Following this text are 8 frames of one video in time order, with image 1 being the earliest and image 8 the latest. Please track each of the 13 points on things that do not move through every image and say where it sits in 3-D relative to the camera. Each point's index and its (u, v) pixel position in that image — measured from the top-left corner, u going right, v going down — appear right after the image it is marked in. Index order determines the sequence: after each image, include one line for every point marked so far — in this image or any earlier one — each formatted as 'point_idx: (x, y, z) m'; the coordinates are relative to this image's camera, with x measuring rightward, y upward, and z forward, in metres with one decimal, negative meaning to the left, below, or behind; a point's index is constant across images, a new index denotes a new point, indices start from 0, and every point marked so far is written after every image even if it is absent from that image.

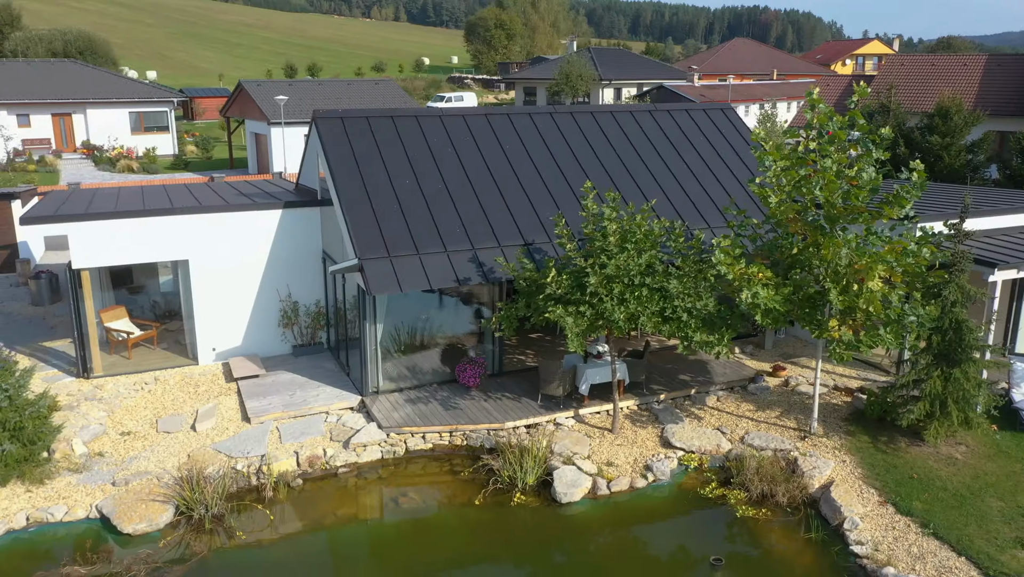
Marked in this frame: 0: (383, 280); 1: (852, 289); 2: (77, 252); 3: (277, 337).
0: (-2.0, +0.1, +12.0) m
1: (+5.0, 0.0, +11.0) m
2: (-7.7, +0.6, +13.4) m
3: (-4.7, -1.0, +15.2) m
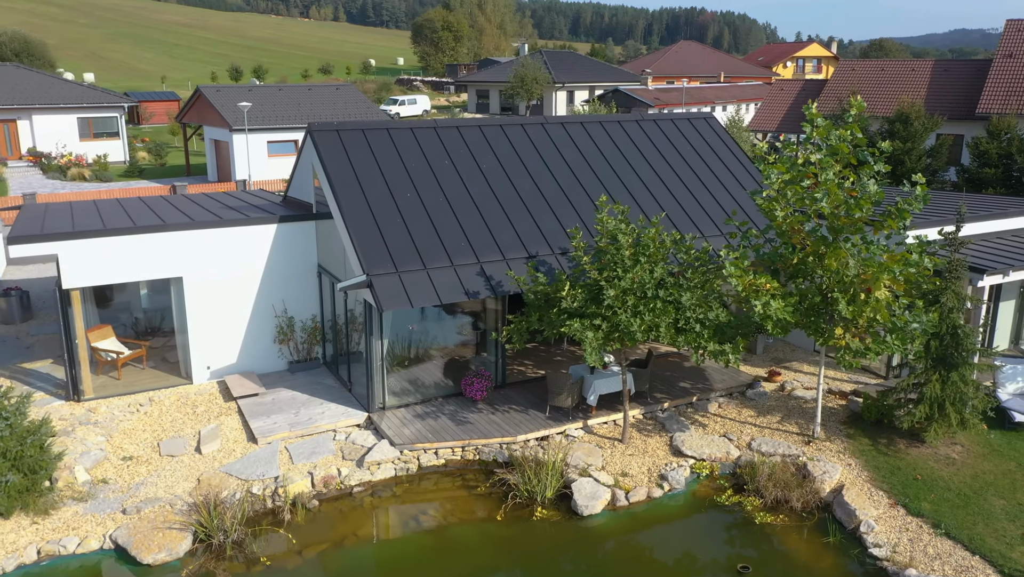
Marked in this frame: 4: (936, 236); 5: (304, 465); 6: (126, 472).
0: (-1.8, -0.1, +11.9) m
1: (+5.3, -0.1, +11.3) m
2: (-7.6, +0.3, +12.9) m
3: (-4.7, -1.3, +15.0) m
4: (+7.9, +0.9, +14.0) m
5: (-3.1, -2.7, +11.6) m
6: (-5.8, -2.8, +11.4) m
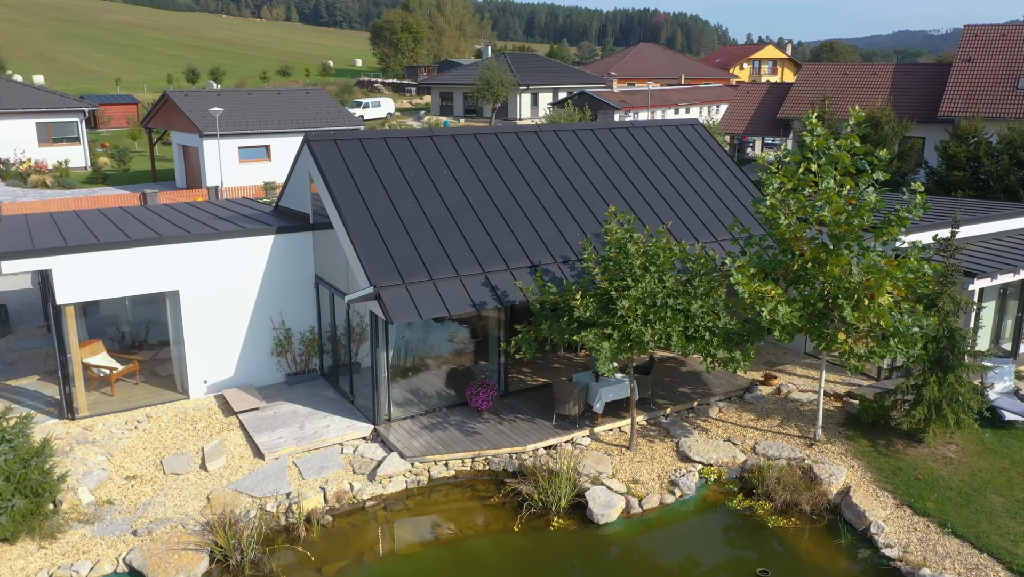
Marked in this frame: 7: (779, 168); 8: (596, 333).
0: (-1.7, -0.3, +11.9) m
1: (+5.4, -0.2, +11.6) m
2: (-7.5, 0.0, +12.6) m
3: (-4.7, -1.5, +14.7) m
4: (+8.0, +0.9, +14.4) m
5: (-3.0, -2.9, +11.4) m
6: (-5.6, -3.0, +11.1) m
7: (+4.5, +2.0, +12.7) m
8: (+1.3, -0.7, +11.3) m
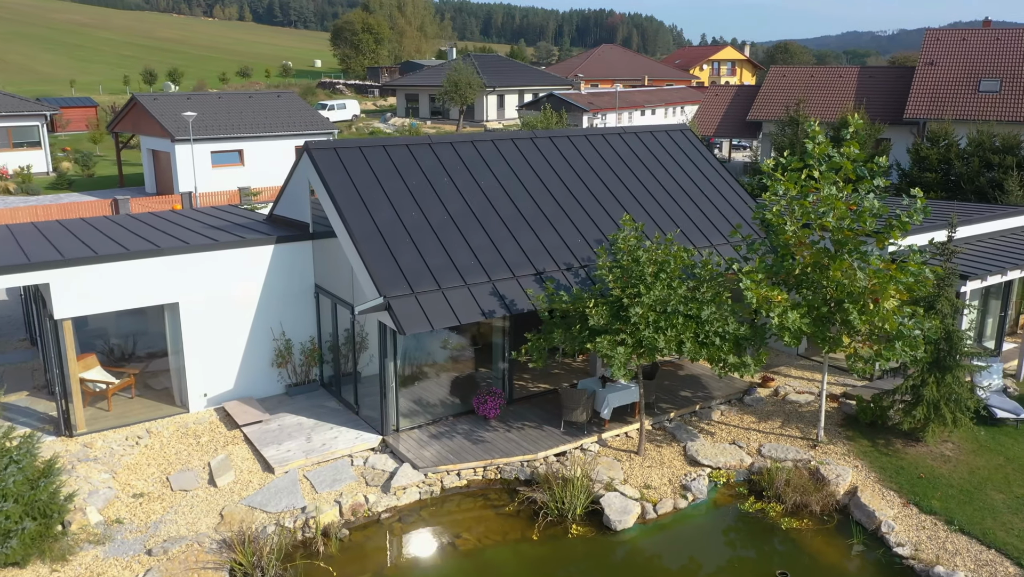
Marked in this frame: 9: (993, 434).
0: (-1.5, -0.5, +11.8) m
1: (+5.6, -0.3, +11.9) m
2: (-7.3, -0.2, +12.3) m
3: (-4.6, -1.7, +14.6) m
4: (+8.0, +0.8, +14.8) m
5: (-2.7, -3.1, +11.3) m
6: (-5.3, -3.2, +10.9) m
7: (+4.6, +1.9, +12.9) m
8: (+1.5, -0.8, +11.4) m
9: (+8.7, -2.6, +13.7) m
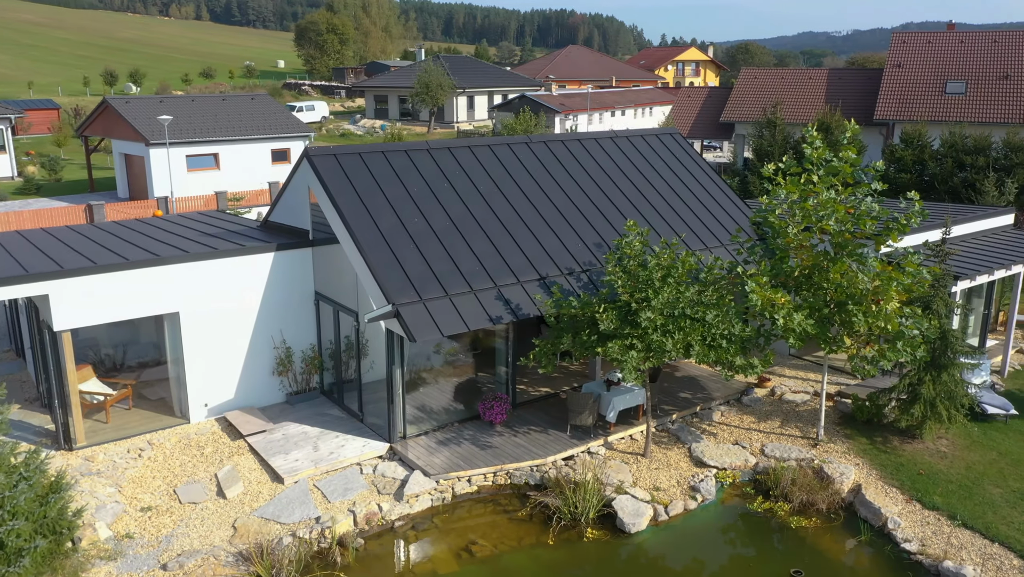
0: (-1.4, -0.6, +11.8) m
1: (+5.7, -0.3, +12.1) m
2: (-7.2, -0.4, +12.0) m
3: (-4.6, -1.8, +14.4) m
4: (+8.0, +0.8, +15.1) m
5: (-2.5, -3.2, +11.2) m
6: (-5.1, -3.3, +10.7) m
7: (+4.7, +1.9, +13.1) m
8: (+1.6, -0.8, +11.5) m
9: (+8.8, -2.6, +14.1) m
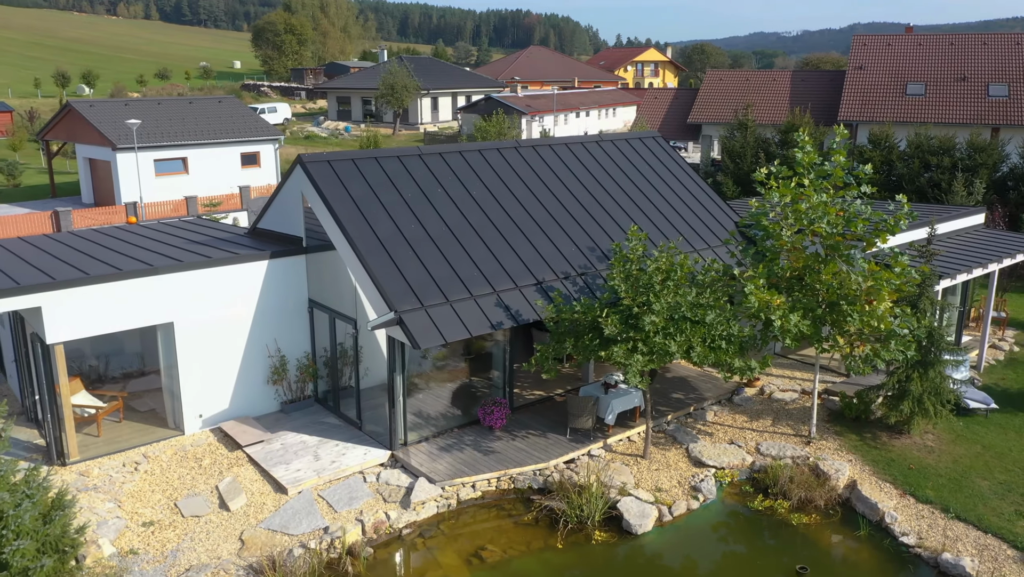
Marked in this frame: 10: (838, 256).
0: (-1.3, -0.7, +11.8) m
1: (+5.8, -0.3, +12.5) m
2: (-7.2, -0.5, +11.7) m
3: (-4.6, -2.0, +14.3) m
4: (+7.9, +0.9, +15.6) m
5: (-2.4, -3.3, +11.2) m
6: (-5.0, -3.5, +10.6) m
7: (+4.6, +1.9, +13.4) m
8: (+1.7, -0.9, +11.6) m
9: (+8.7, -2.6, +14.5) m
10: (+5.4, +0.5, +12.7) m
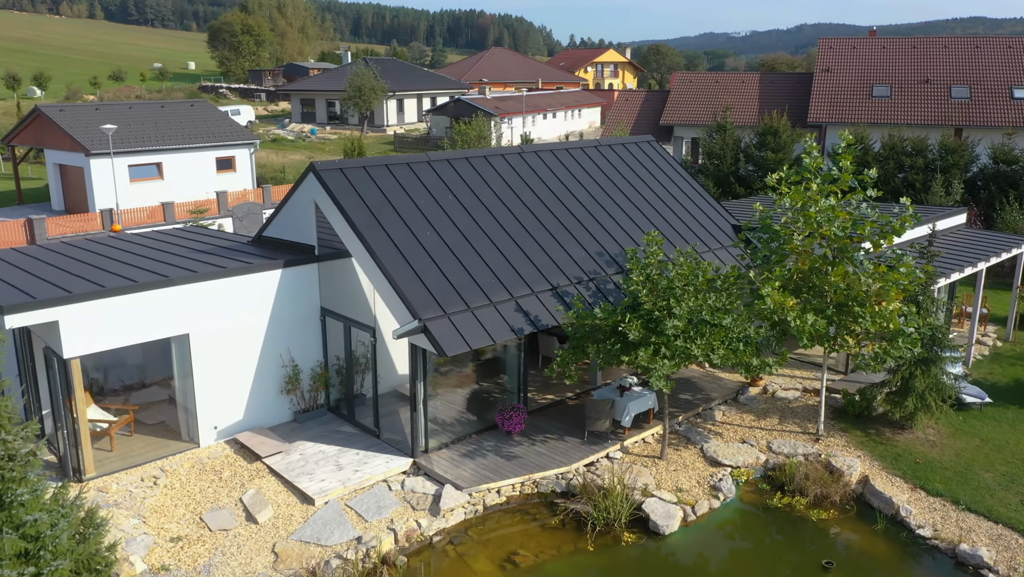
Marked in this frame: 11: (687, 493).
0: (-1.0, -0.8, +11.8) m
1: (+6.1, -0.4, +12.9) m
2: (-6.8, -0.8, +11.5) m
3: (-4.3, -2.2, +14.2) m
4: (+8.0, +0.9, +16.0) m
5: (-2.0, -3.4, +11.2) m
6: (-4.5, -3.7, +10.5) m
7: (+4.9, +1.8, +13.7) m
8: (+2.1, -1.0, +11.8) m
9: (+9.0, -2.6, +15.1) m
10: (+5.7, +0.5, +13.0) m
11: (+2.9, -3.3, +12.4) m
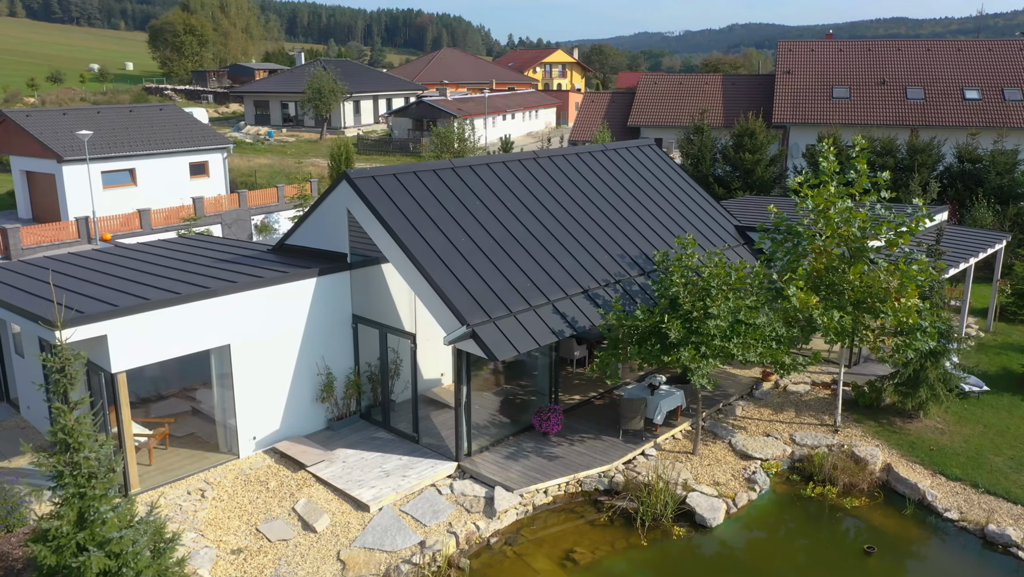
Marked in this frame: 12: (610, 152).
0: (-0.2, -0.9, +12.1) m
1: (+6.7, -0.3, +13.5) m
2: (-6.0, -1.0, +11.5) m
3: (-3.7, -2.3, +14.2) m
4: (+8.5, +0.9, +16.8) m
5: (-1.1, -3.5, +11.4) m
6: (-3.6, -3.8, +10.5) m
7: (+5.4, +1.9, +14.3) m
8: (+2.8, -1.0, +12.3) m
9: (+9.5, -2.5, +15.9) m
10: (+6.4, +0.5, +13.7) m
11: (+3.6, -3.4, +12.9) m
12: (+2.6, +3.2, +18.1) m
